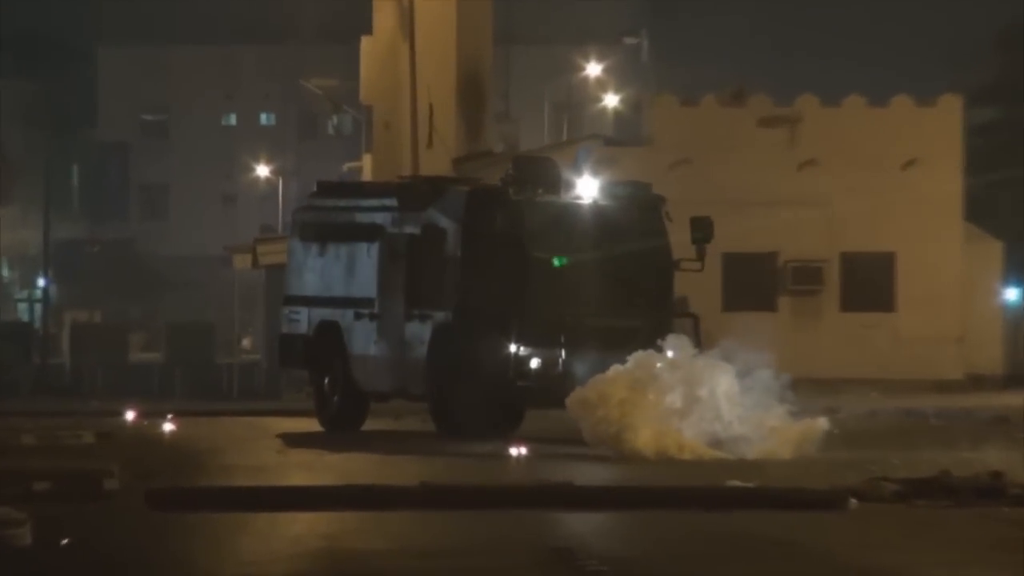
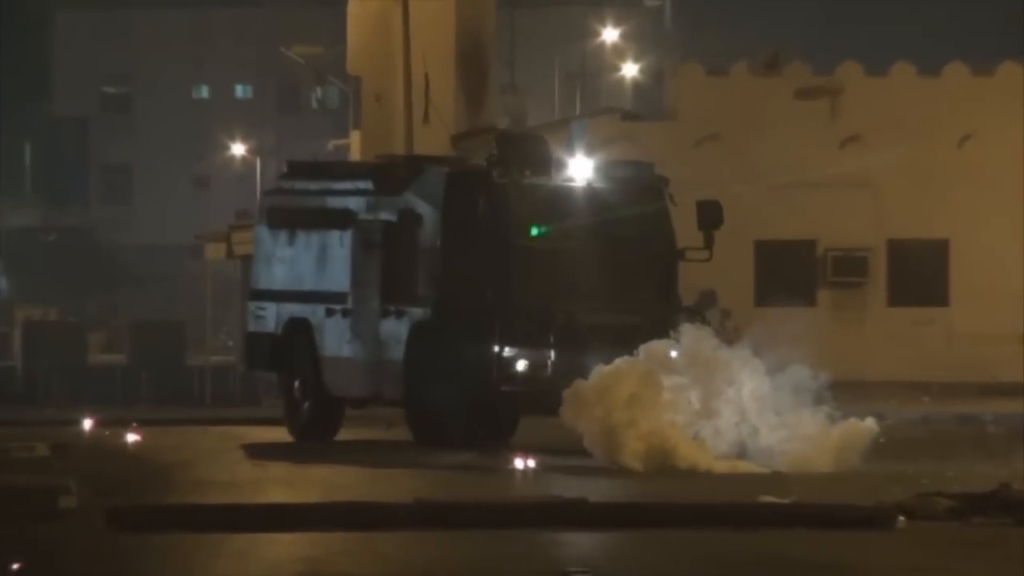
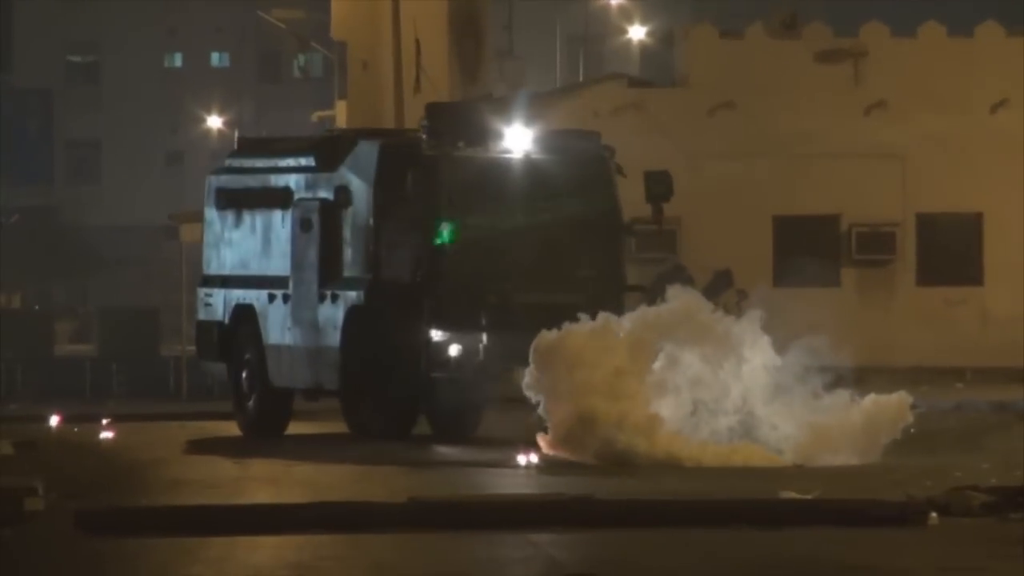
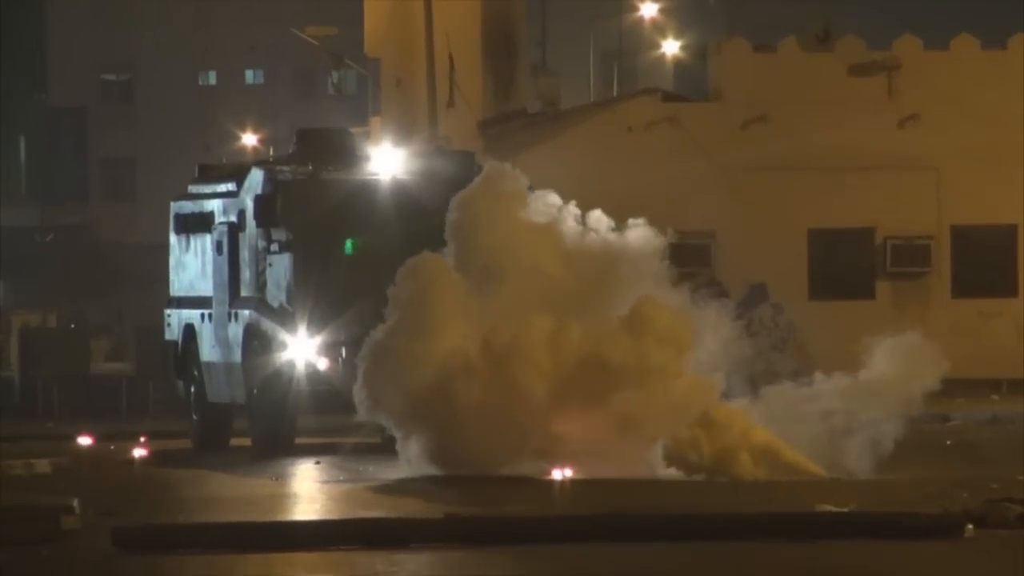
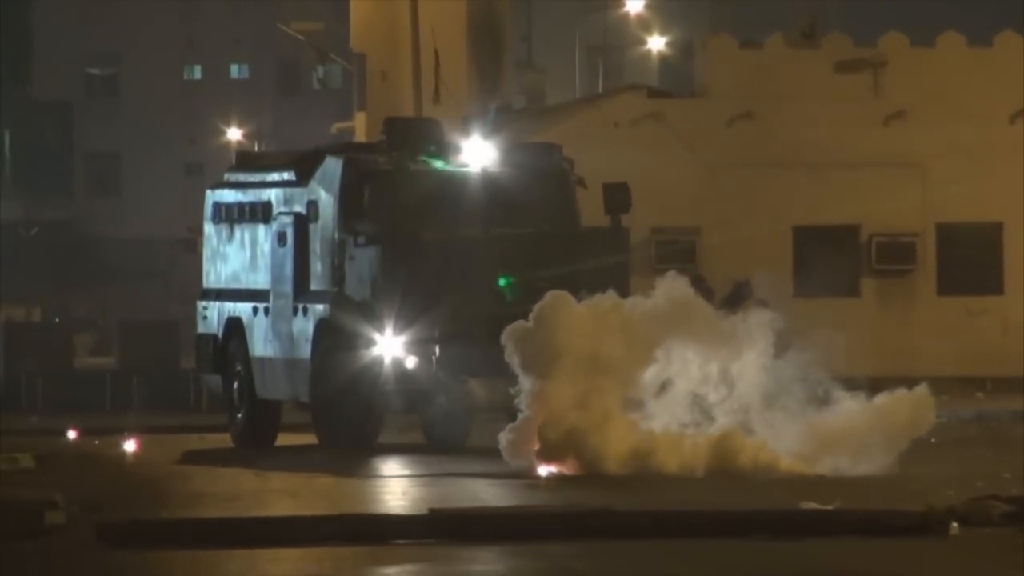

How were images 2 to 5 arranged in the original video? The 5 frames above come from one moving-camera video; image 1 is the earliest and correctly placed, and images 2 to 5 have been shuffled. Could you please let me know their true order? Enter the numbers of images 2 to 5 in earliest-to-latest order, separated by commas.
2, 3, 5, 4
